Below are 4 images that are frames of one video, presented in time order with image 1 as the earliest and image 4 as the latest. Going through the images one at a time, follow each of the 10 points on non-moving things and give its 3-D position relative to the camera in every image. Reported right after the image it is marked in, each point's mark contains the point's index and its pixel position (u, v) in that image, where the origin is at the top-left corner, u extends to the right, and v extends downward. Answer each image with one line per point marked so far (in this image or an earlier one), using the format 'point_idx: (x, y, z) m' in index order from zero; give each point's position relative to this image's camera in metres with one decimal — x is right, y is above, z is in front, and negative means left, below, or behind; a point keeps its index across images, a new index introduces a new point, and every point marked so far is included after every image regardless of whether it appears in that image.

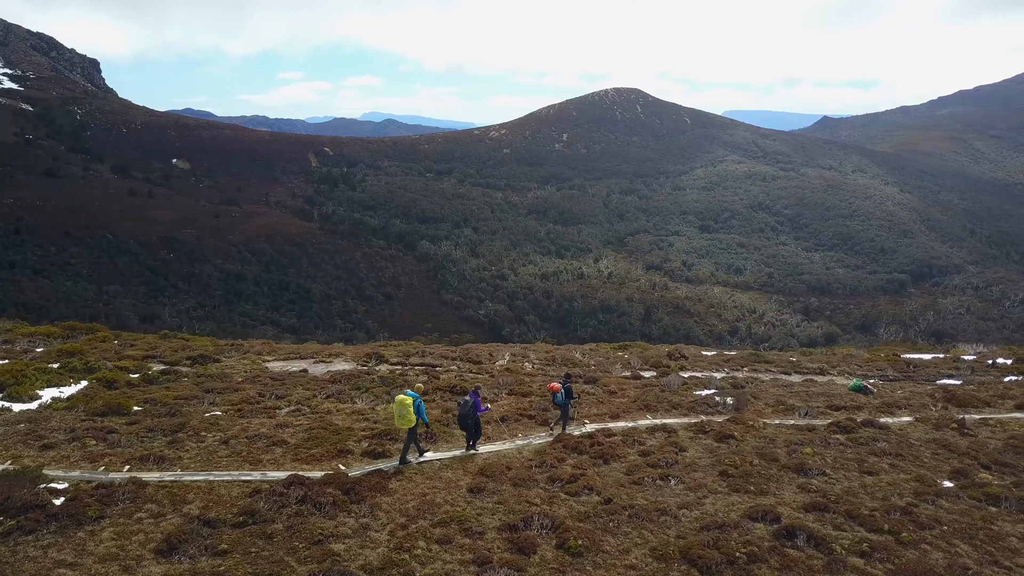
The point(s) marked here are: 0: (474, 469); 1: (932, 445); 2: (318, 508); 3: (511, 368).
0: (-0.8, -3.8, +10.9) m
1: (+10.9, -4.1, +13.4) m
2: (-3.4, -3.9, +9.2) m
3: (-0.1, -2.9, +18.5) m
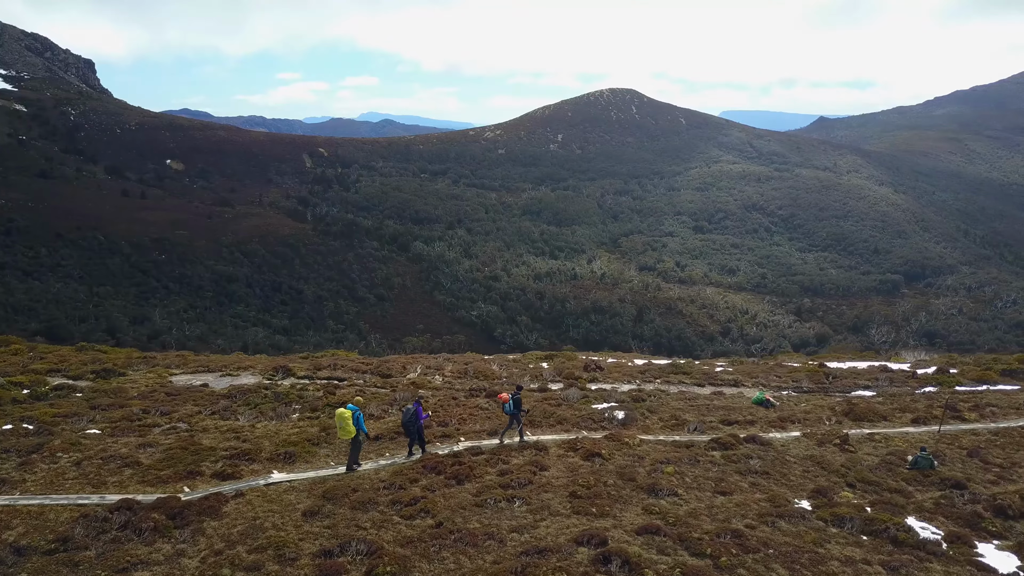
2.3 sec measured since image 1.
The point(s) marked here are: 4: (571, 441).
0: (-4.1, -4.3, +10.9) m
1: (+7.7, -4.6, +13.5) m
2: (-6.6, -4.3, +9.2) m
3: (-3.4, -3.4, +18.5) m
4: (+1.6, -4.0, +13.7) m
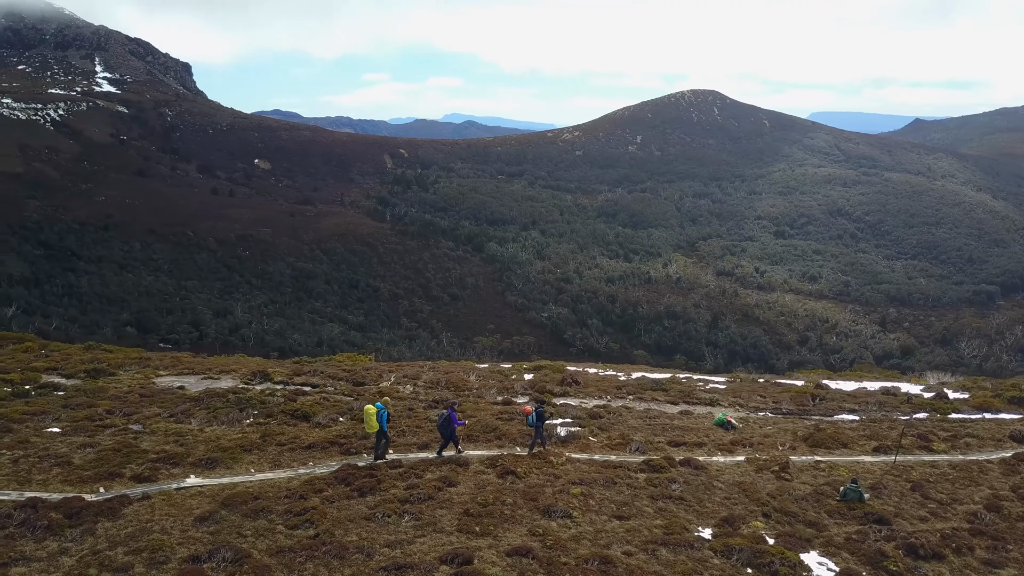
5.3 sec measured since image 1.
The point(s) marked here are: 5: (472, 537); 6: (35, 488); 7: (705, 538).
0: (-6.3, -4.6, +11.3) m
1: (+5.6, -4.9, +12.6) m
2: (-9.1, -4.6, +9.8) m
3: (-4.8, -3.8, +18.8) m
4: (-0.4, -4.4, +13.4) m
5: (-0.7, -4.9, +10.2) m
6: (-10.2, -4.3, +11.2) m
7: (+4.3, -5.2, +10.6) m
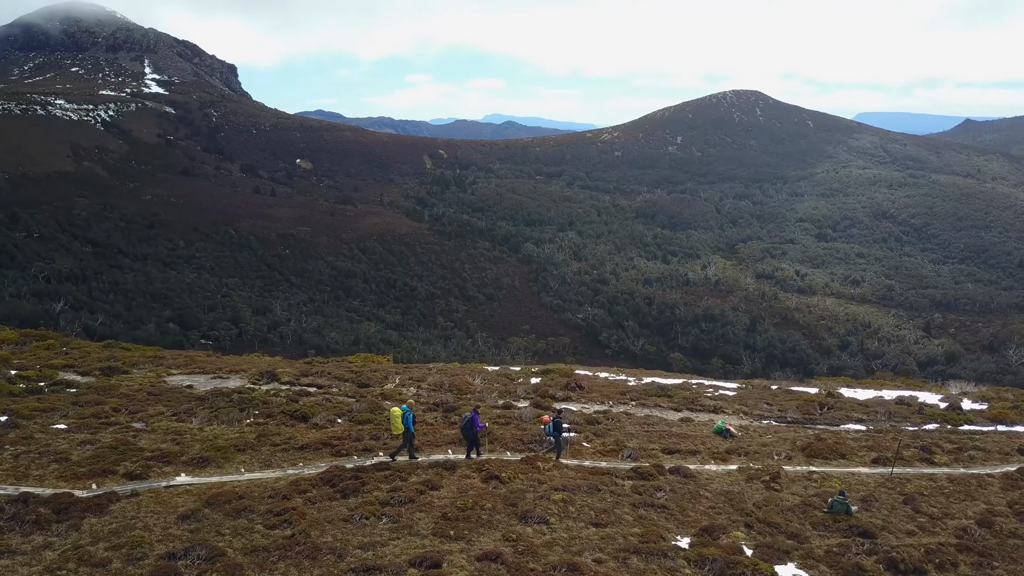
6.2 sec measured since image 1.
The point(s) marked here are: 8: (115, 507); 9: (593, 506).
0: (-6.8, -4.6, +11.5) m
1: (+5.3, -5.0, +12.1) m
2: (-9.6, -4.6, +10.2) m
3: (-4.8, -3.9, +18.9) m
4: (-0.7, -4.4, +13.3) m
5: (-1.2, -5.0, +10.1) m
6: (-10.7, -4.3, +11.6) m
7: (+3.8, -5.2, +10.2) m
8: (-8.3, -4.6, +10.9) m
9: (+2.0, -4.8, +11.5) m
